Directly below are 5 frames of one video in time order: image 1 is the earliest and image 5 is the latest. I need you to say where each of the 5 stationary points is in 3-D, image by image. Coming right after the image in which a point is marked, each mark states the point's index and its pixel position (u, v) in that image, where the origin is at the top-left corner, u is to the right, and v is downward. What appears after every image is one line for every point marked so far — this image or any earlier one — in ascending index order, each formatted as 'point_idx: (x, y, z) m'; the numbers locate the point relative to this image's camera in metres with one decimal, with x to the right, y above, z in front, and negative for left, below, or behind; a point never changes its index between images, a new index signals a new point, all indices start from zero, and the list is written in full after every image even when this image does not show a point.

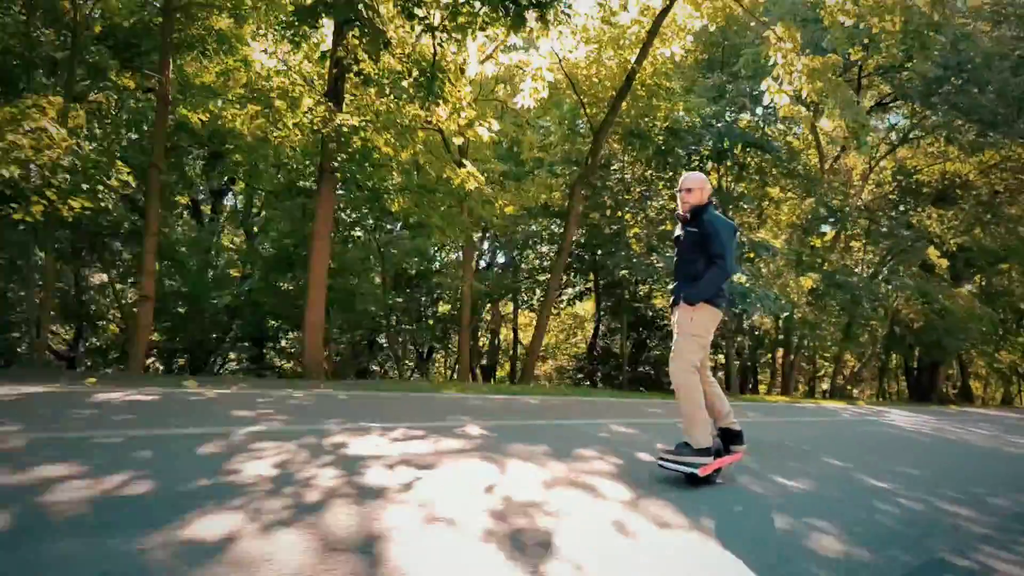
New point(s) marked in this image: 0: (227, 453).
0: (-1.4, -0.8, +4.2) m
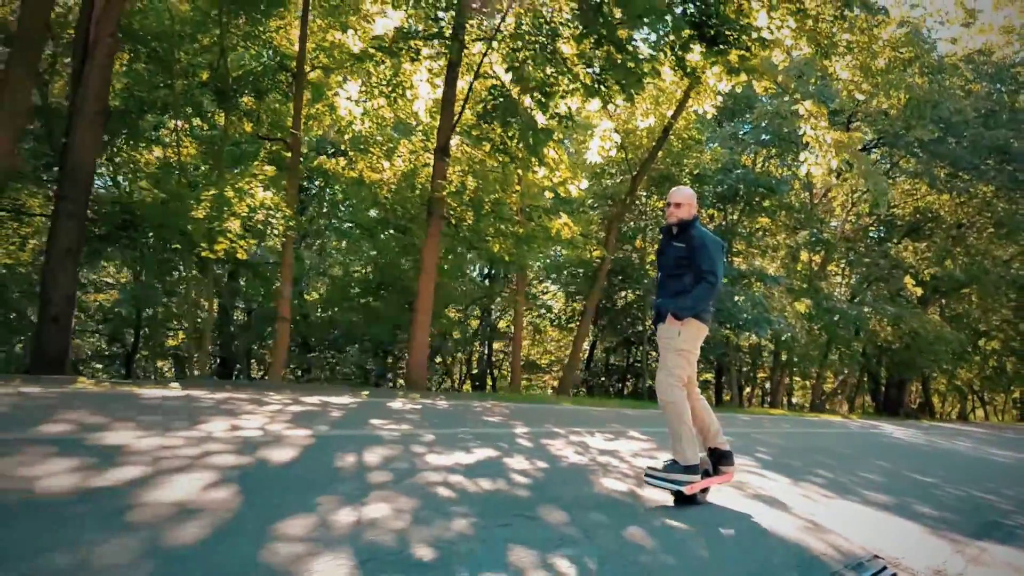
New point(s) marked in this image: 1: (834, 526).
0: (+0.2, -1.2, +6.5) m
1: (+2.0, -1.5, +5.2) m
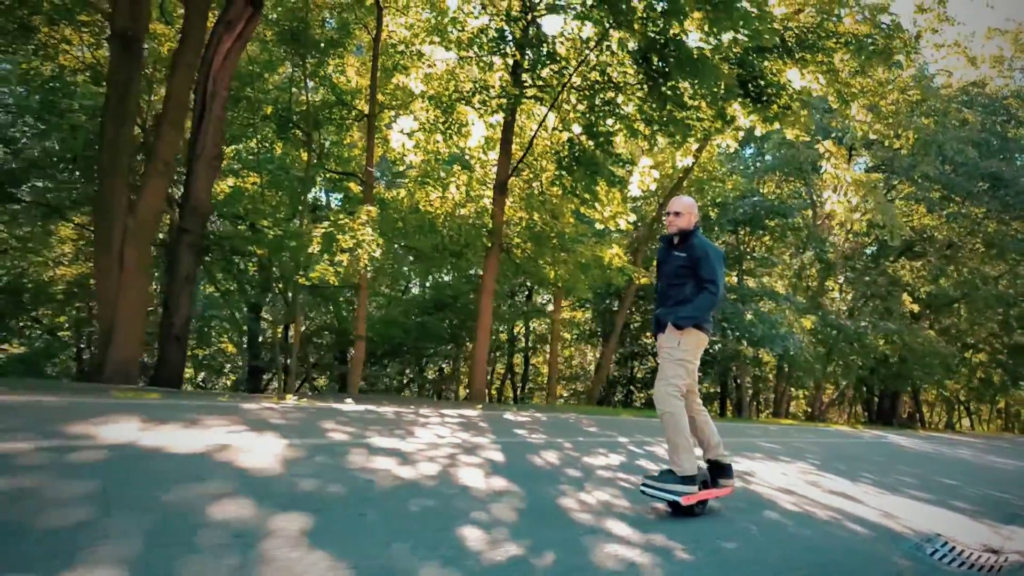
0: (+1.3, -1.6, +8.0) m
1: (+3.1, -1.8, +6.7) m
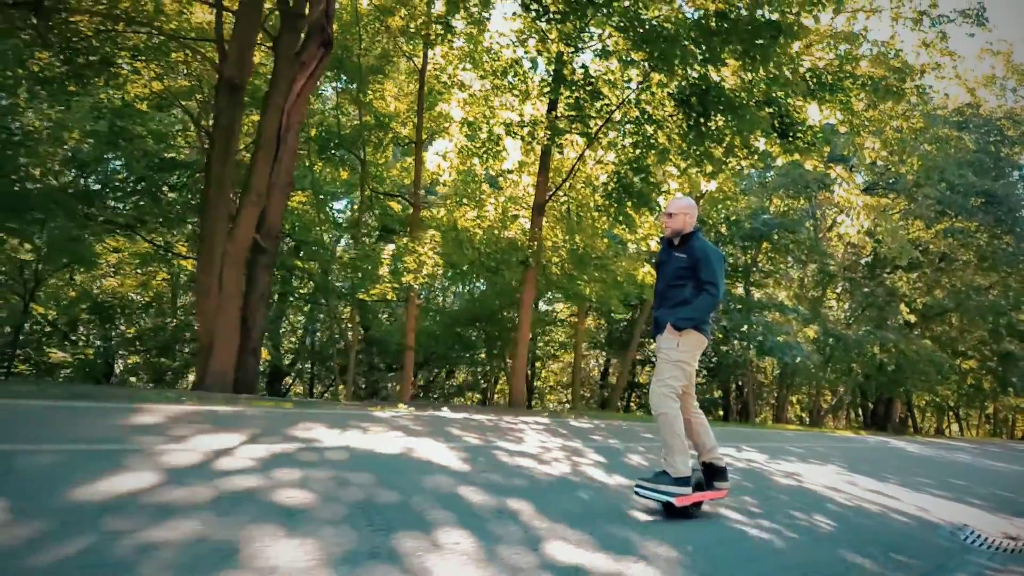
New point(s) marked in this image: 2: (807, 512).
0: (+2.2, -1.8, +9.2) m
1: (+3.9, -2.1, +8.0) m
2: (+2.2, -1.7, +6.2) m
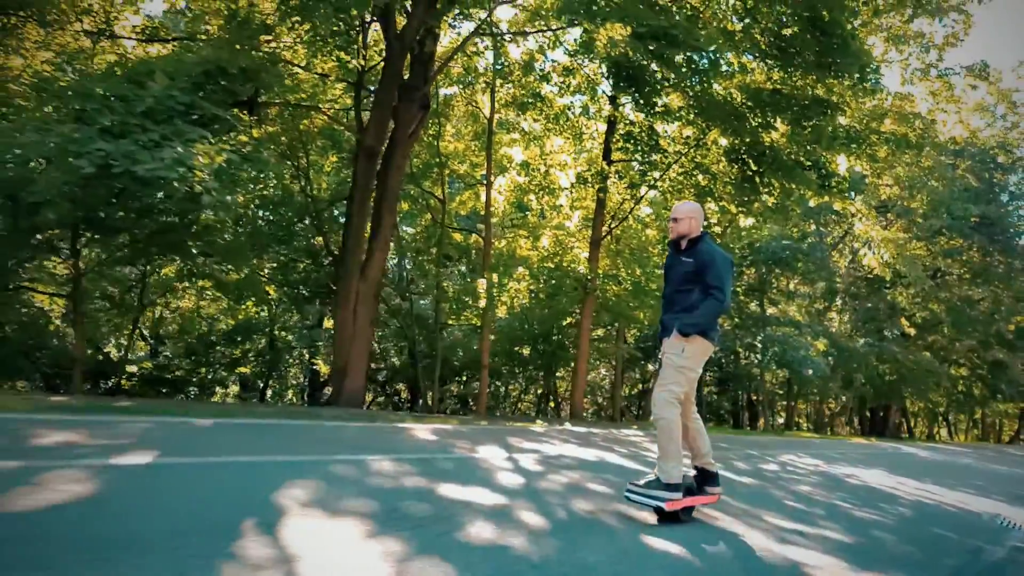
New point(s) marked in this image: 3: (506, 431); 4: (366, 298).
0: (+3.7, -2.3, +11.4) m
1: (+5.5, -2.6, +10.2) m
2: (+3.7, -2.1, +8.4) m
3: (-0.1, -1.6, +9.2) m
4: (-2.4, -0.2, +13.9) m
